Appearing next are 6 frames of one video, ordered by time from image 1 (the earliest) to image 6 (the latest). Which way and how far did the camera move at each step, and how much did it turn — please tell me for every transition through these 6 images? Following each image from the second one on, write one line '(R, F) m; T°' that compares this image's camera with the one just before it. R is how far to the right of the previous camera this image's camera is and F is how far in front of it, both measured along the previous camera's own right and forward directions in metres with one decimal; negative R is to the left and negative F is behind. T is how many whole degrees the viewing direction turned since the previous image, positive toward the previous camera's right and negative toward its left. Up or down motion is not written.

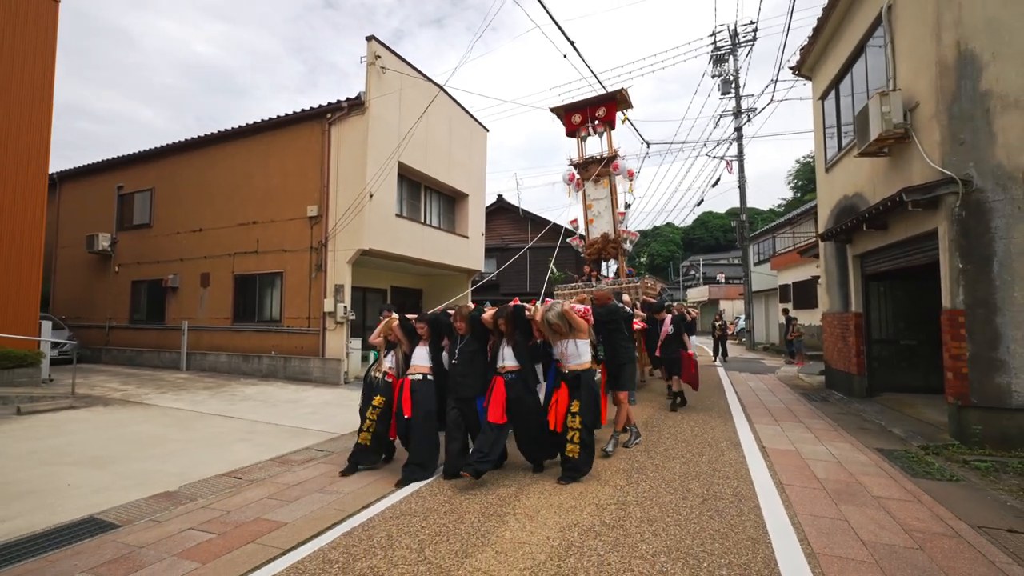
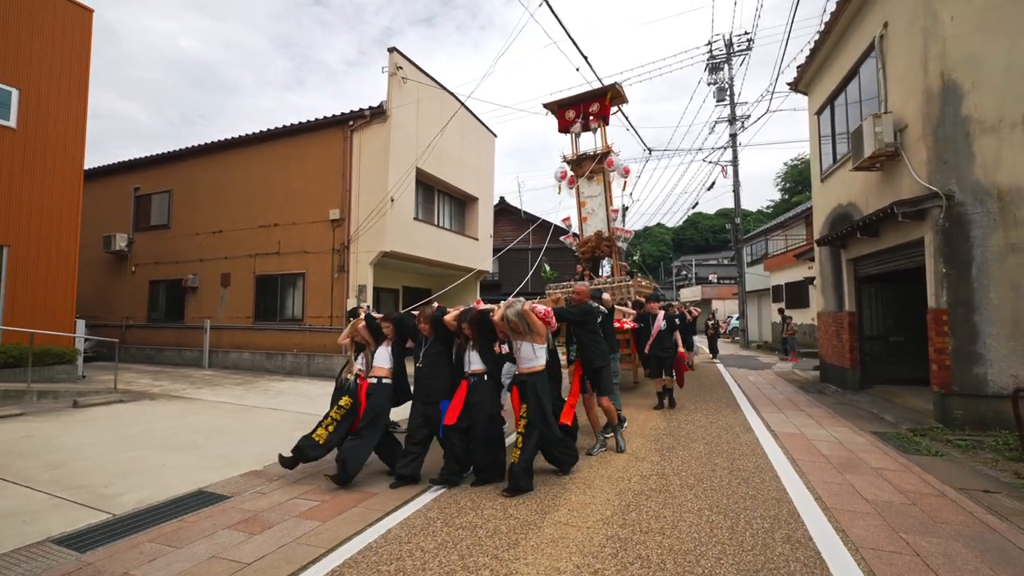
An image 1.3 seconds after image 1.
(-0.6, -0.6) m; +1°
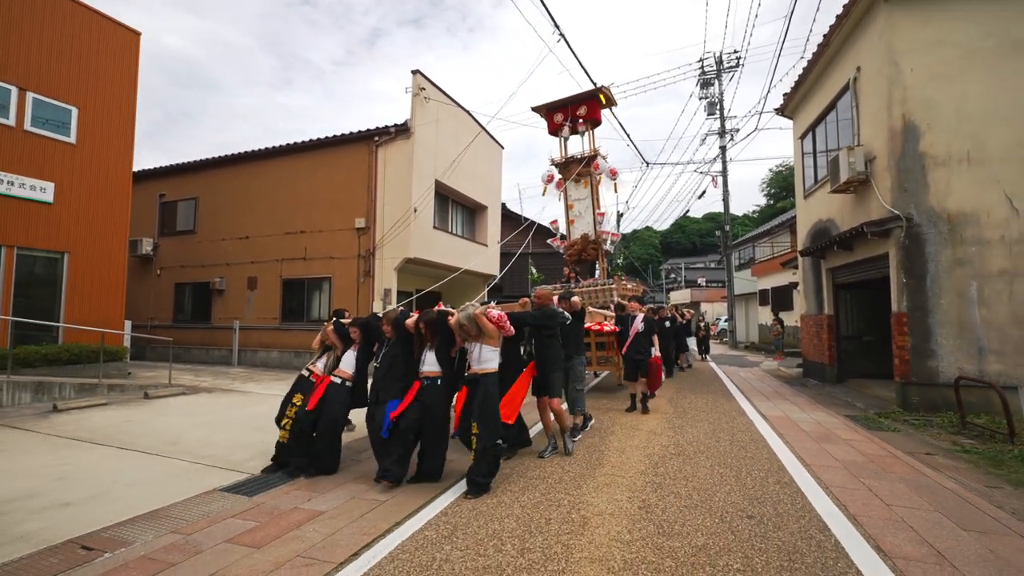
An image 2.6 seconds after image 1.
(-0.6, -1.1) m; +1°
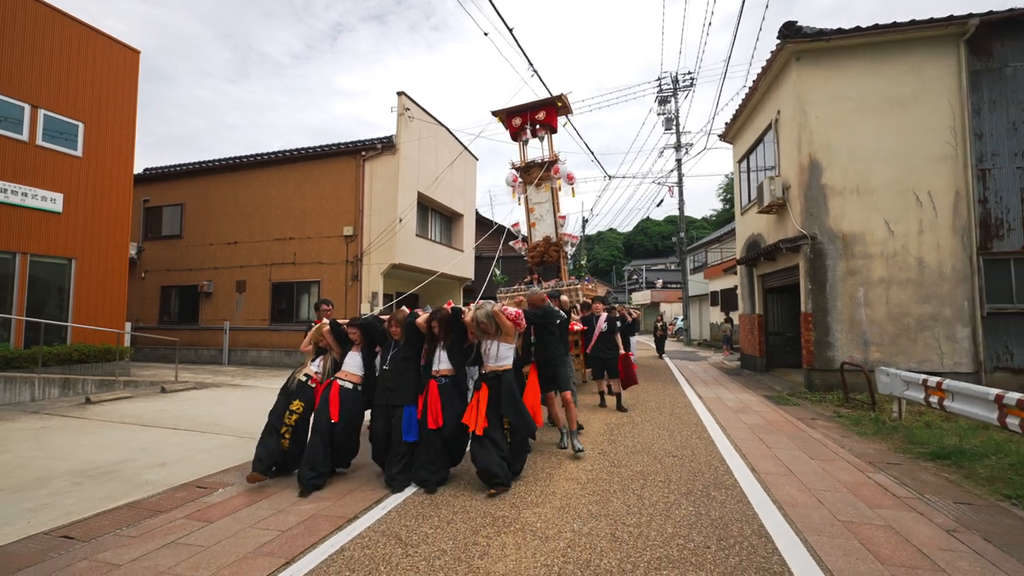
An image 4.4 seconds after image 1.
(-0.3, -1.4) m; +4°
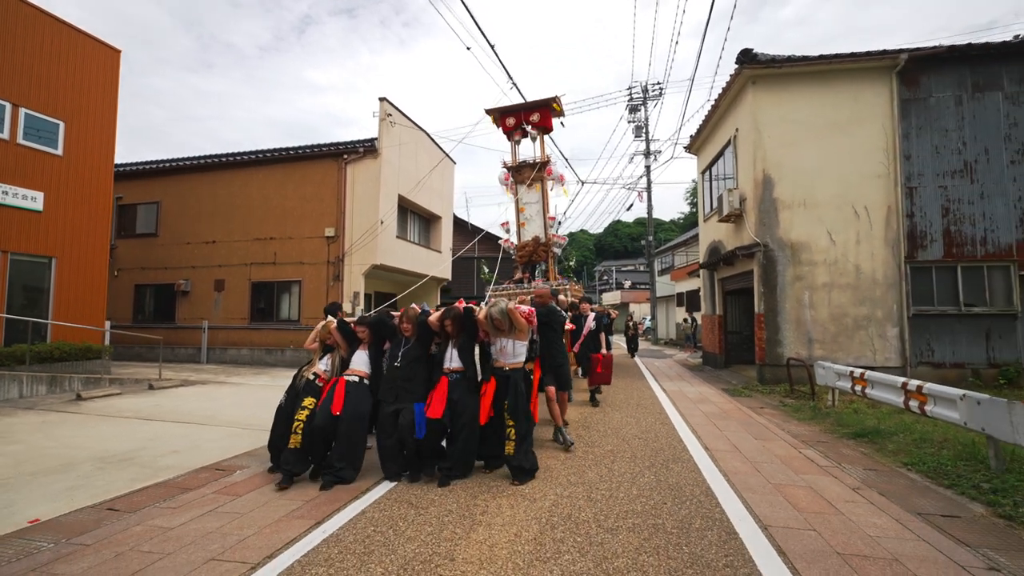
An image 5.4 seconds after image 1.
(-0.2, -0.6) m; +3°
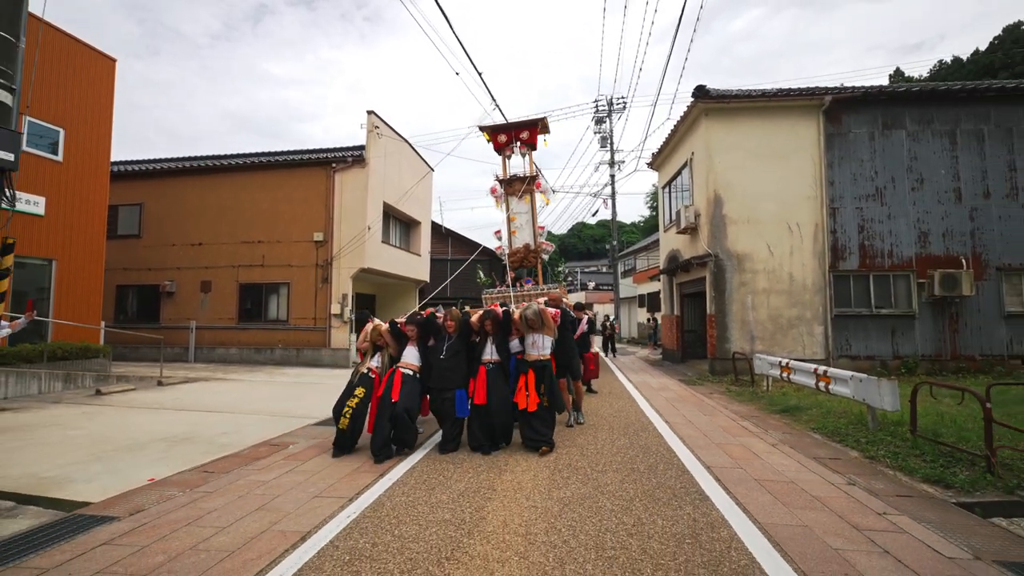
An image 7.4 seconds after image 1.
(-0.5, -1.2) m; +4°
